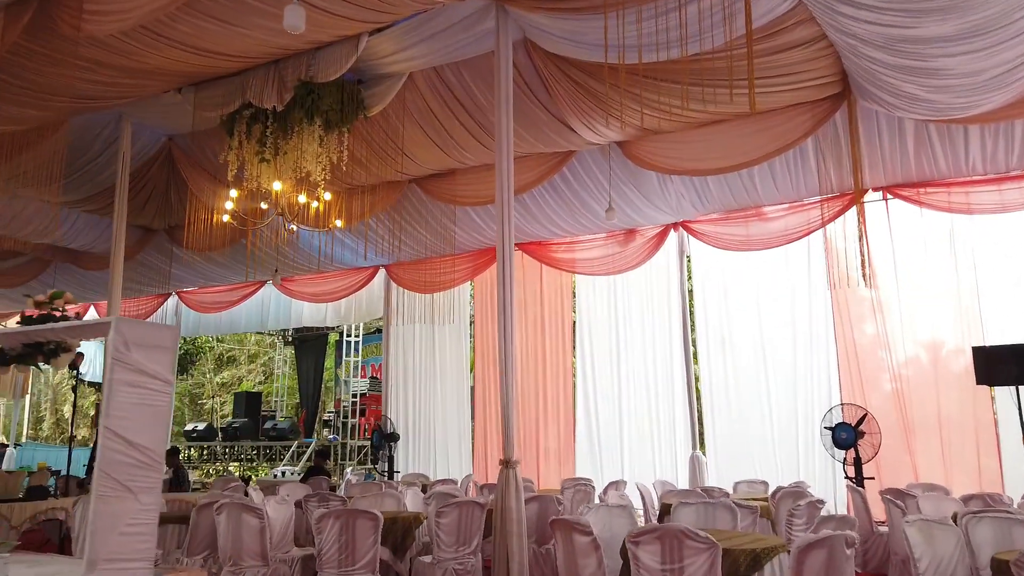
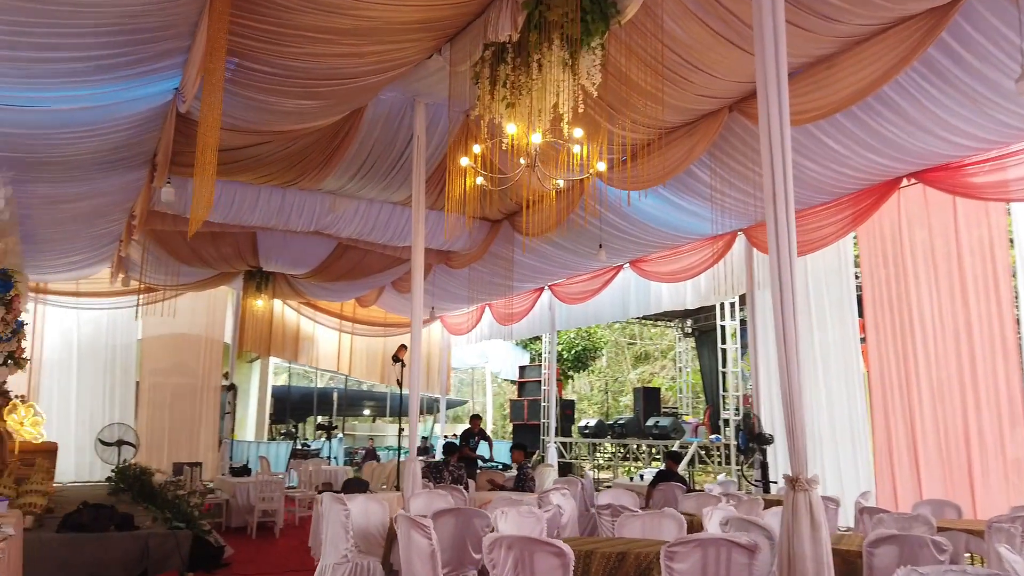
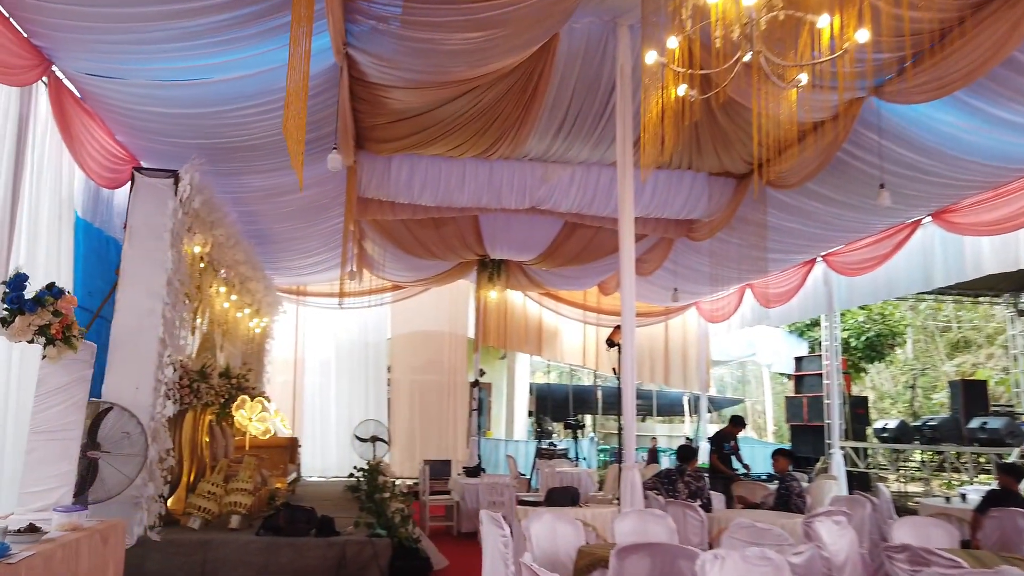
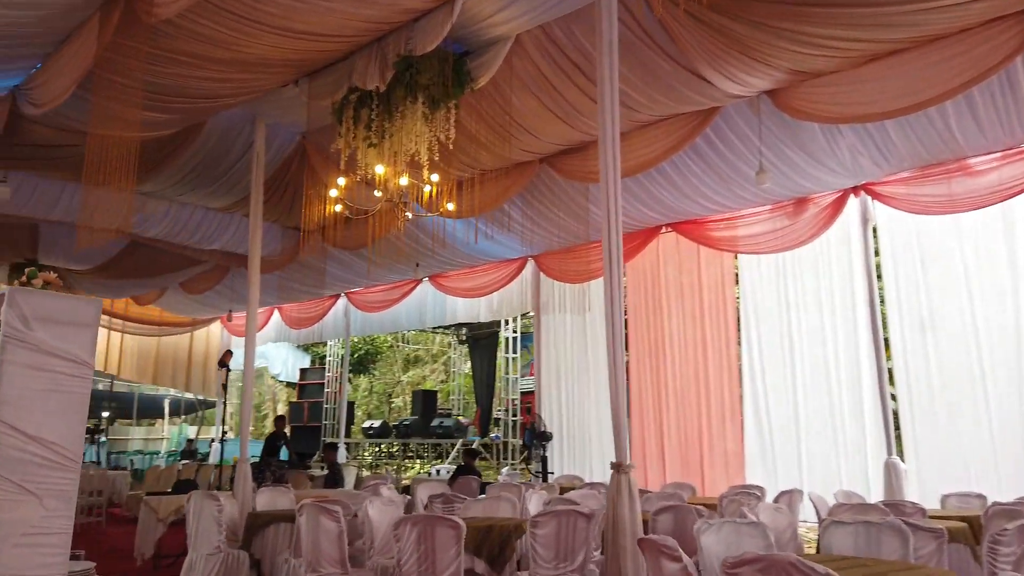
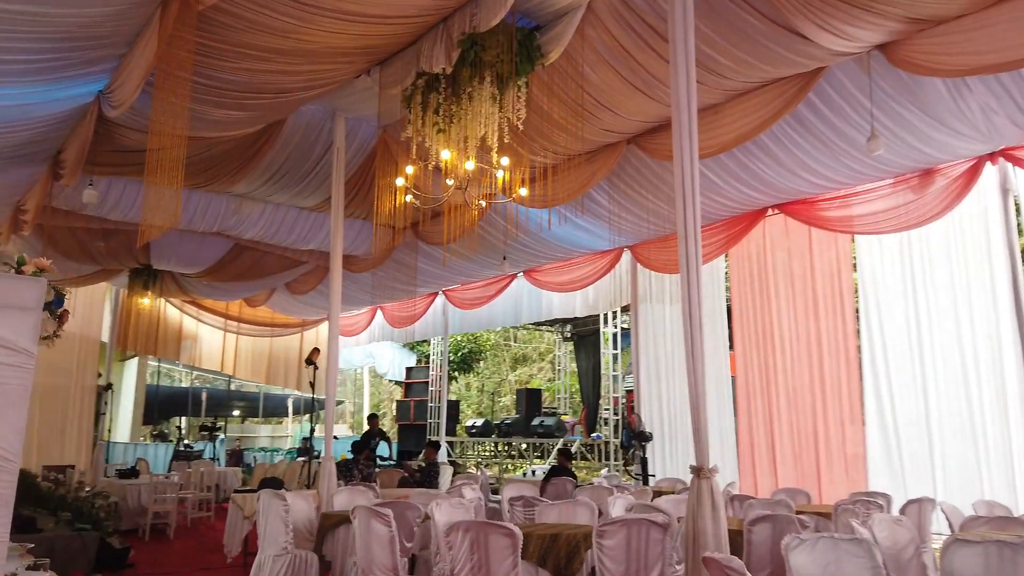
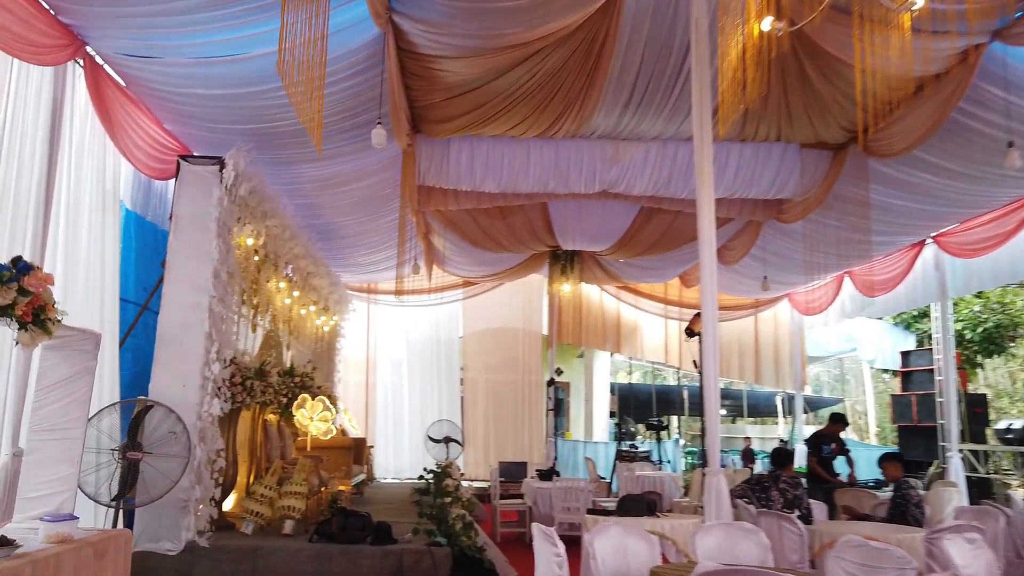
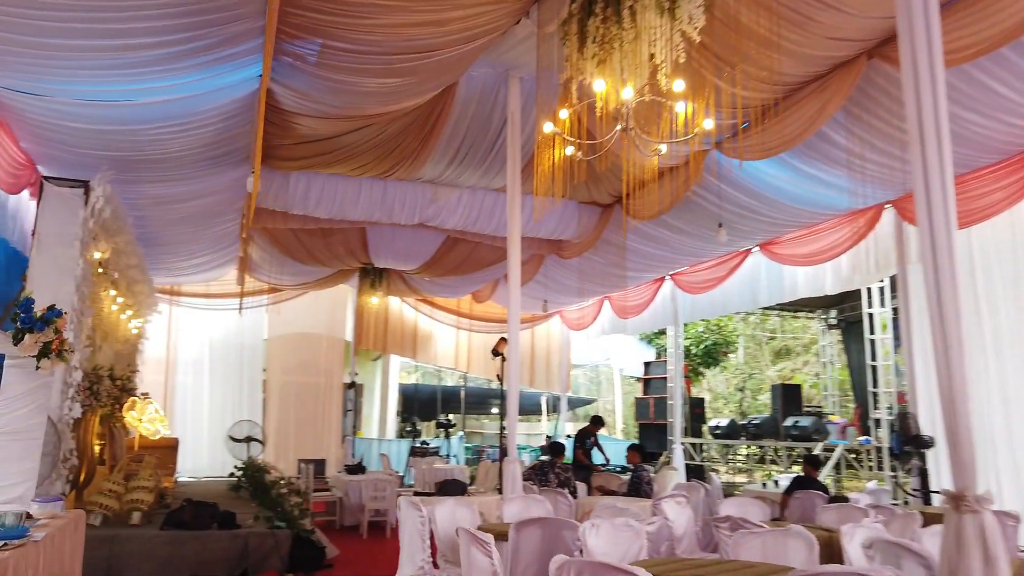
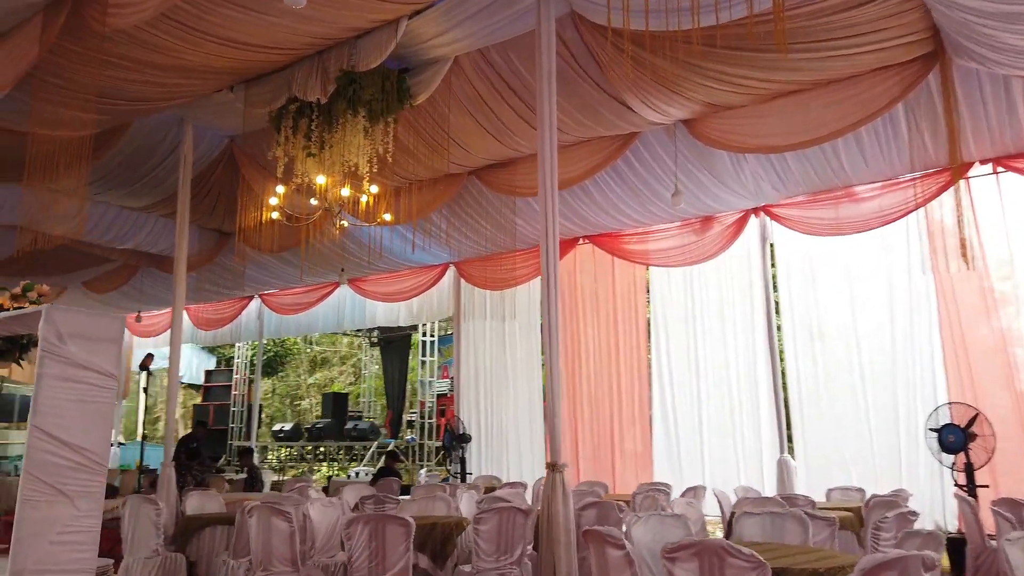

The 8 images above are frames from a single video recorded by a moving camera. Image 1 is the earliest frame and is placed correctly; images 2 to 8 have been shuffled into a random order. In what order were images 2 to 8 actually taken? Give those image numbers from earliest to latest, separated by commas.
8, 4, 5, 2, 7, 3, 6
